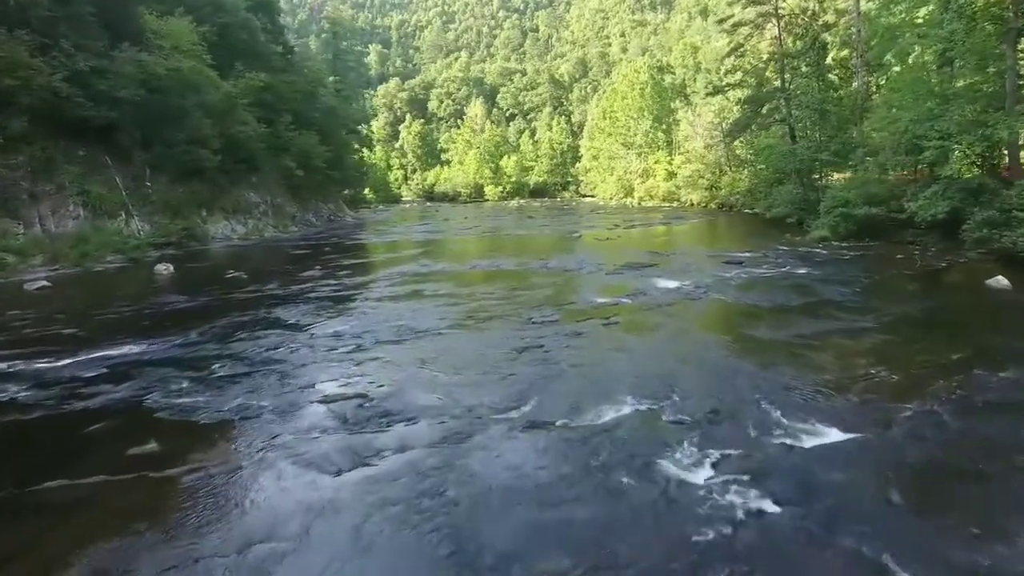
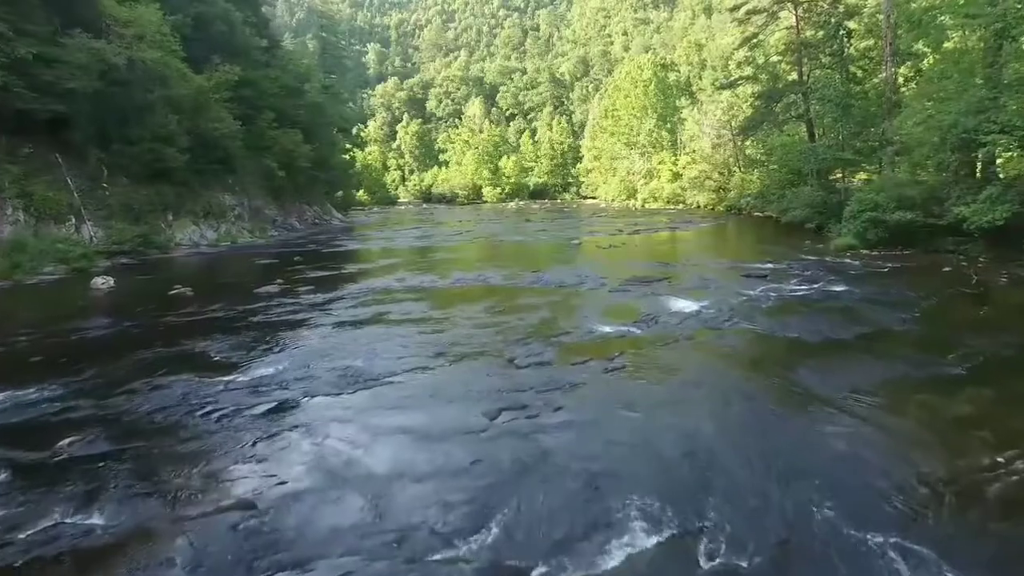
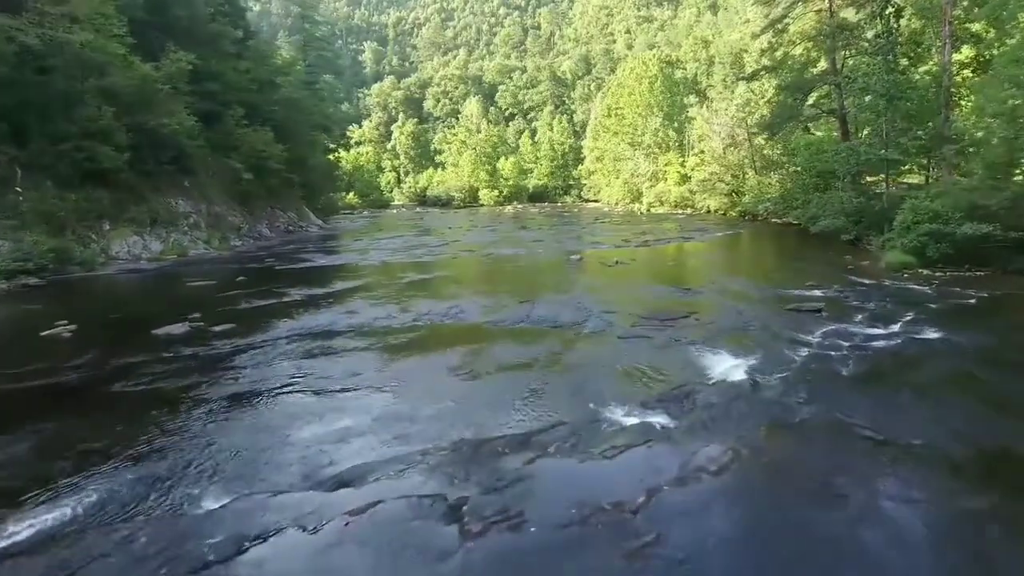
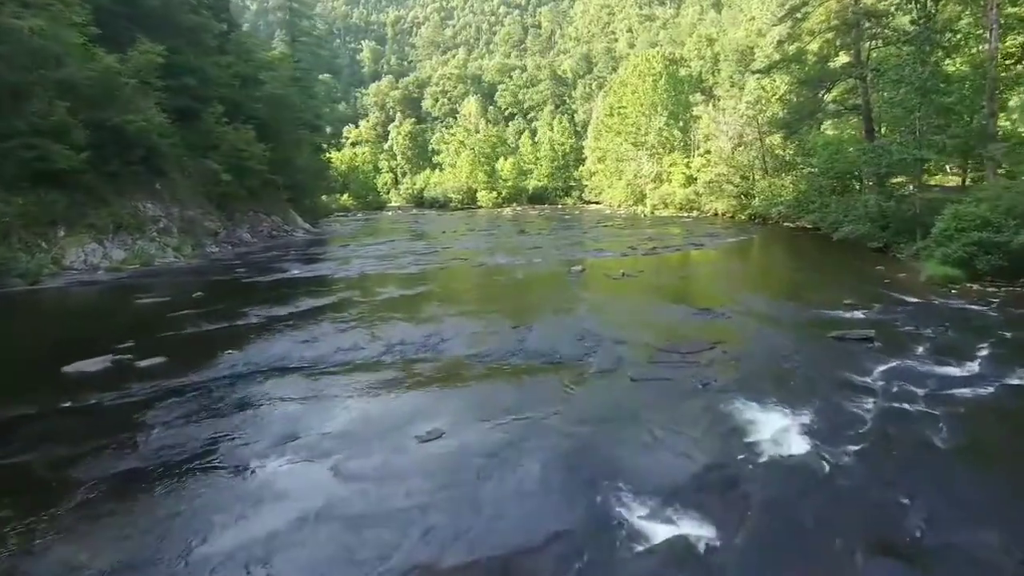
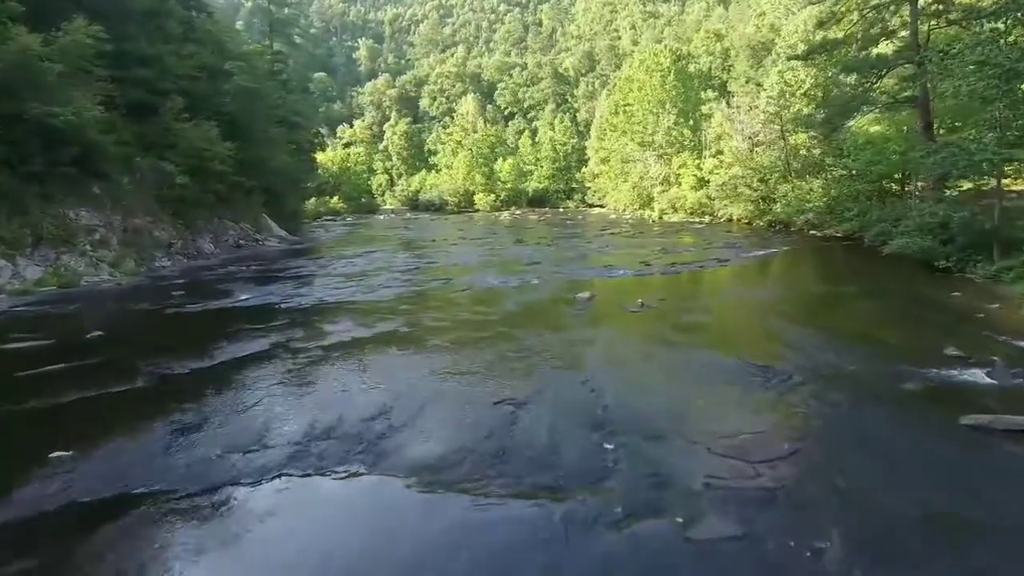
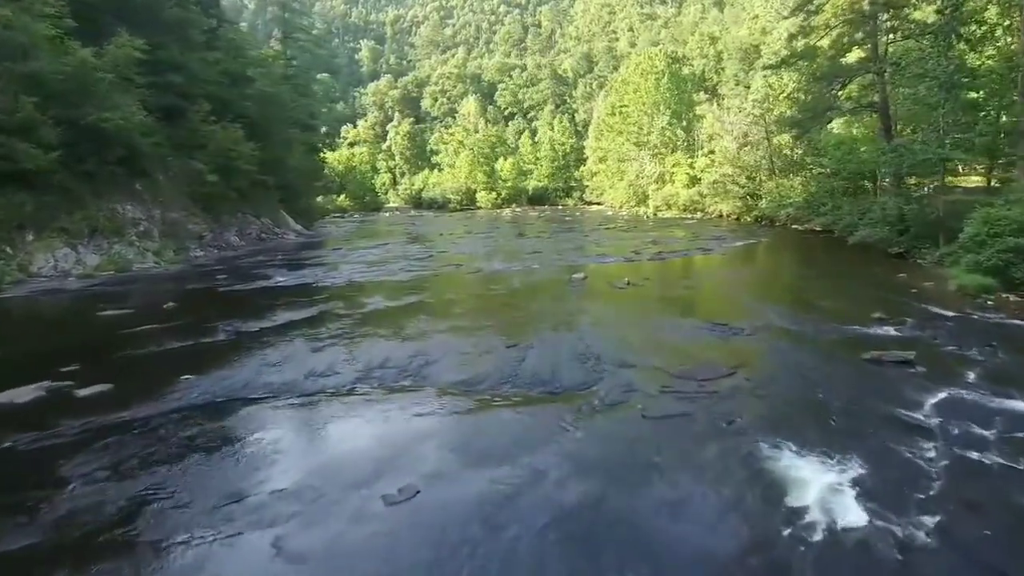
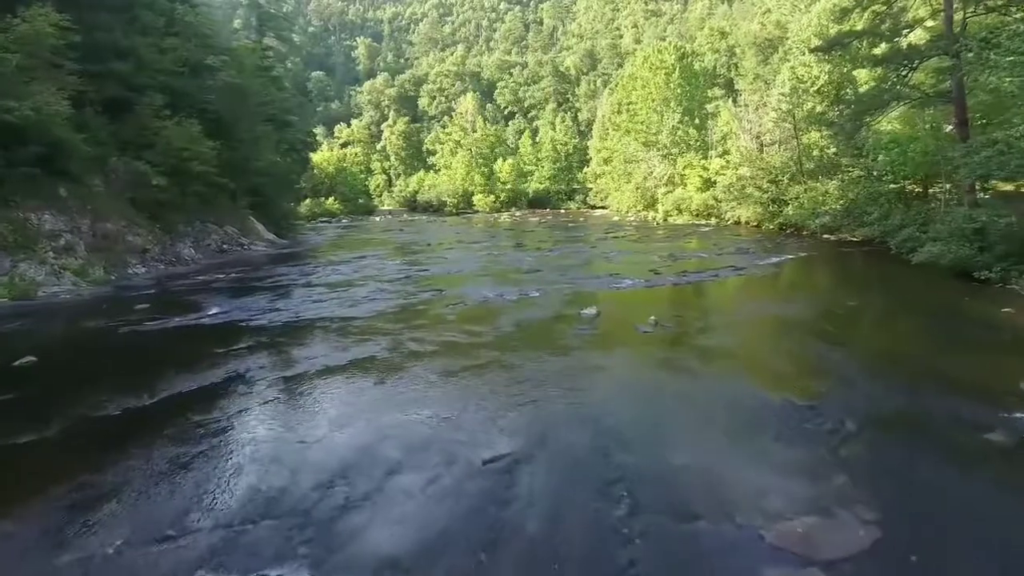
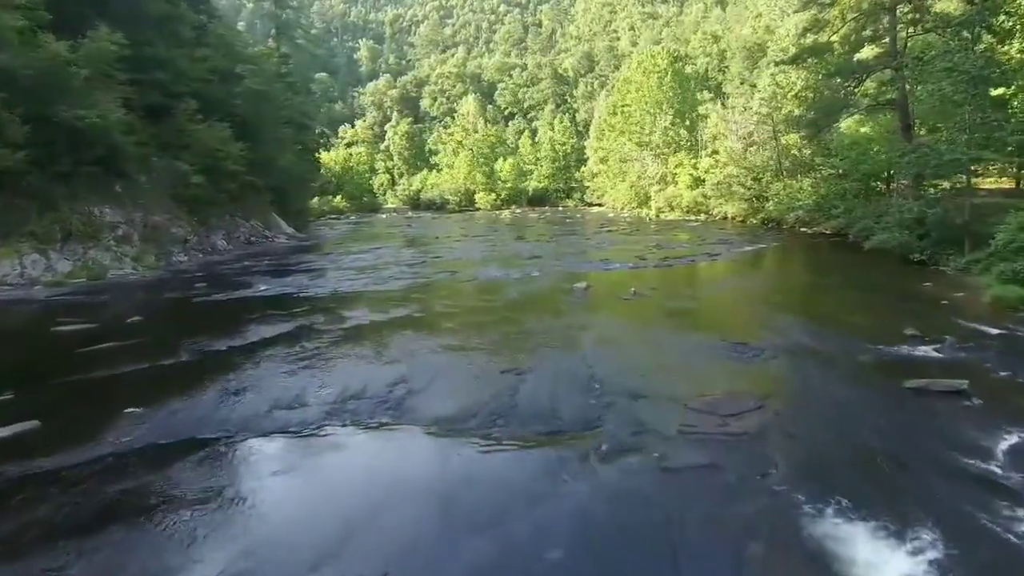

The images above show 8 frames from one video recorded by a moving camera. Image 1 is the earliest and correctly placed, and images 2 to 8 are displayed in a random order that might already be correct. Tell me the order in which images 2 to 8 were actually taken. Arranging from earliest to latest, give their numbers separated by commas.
2, 3, 4, 6, 8, 5, 7
